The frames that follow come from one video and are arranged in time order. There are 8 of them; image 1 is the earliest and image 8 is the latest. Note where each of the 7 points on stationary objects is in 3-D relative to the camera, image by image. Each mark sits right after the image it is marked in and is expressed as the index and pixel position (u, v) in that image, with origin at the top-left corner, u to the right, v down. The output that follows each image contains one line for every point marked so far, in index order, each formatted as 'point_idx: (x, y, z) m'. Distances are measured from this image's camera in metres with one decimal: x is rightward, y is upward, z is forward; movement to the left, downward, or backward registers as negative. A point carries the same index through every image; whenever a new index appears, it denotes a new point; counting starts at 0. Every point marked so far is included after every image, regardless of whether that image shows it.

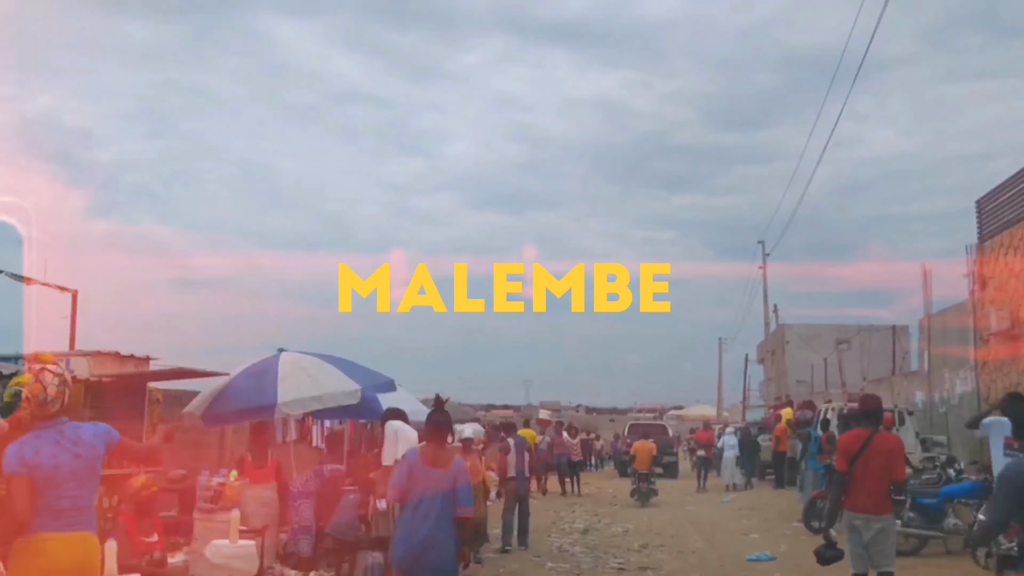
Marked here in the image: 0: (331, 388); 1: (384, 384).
0: (-1.9, -1.0, +10.3) m
1: (-1.5, -1.1, +11.2) m
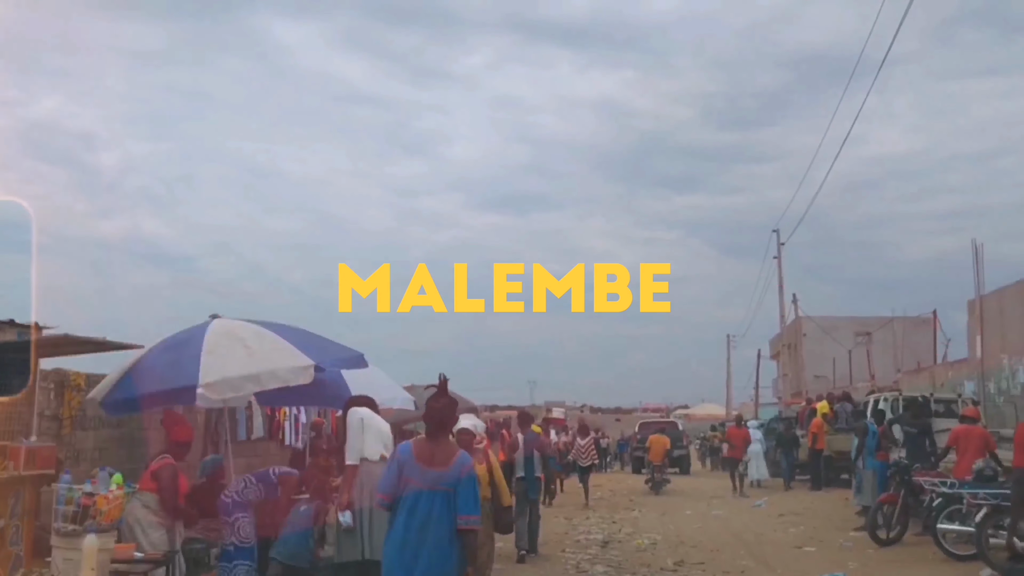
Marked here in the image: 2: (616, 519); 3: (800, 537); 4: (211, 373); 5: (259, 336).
0: (-1.9, -0.6, +7.7) m
1: (-1.4, -0.6, +8.7) m
2: (+1.8, -4.1, +17.4) m
3: (+4.1, -3.6, +14.1) m
4: (-2.3, -0.6, +7.5) m
5: (-2.0, -0.4, +8.0) m
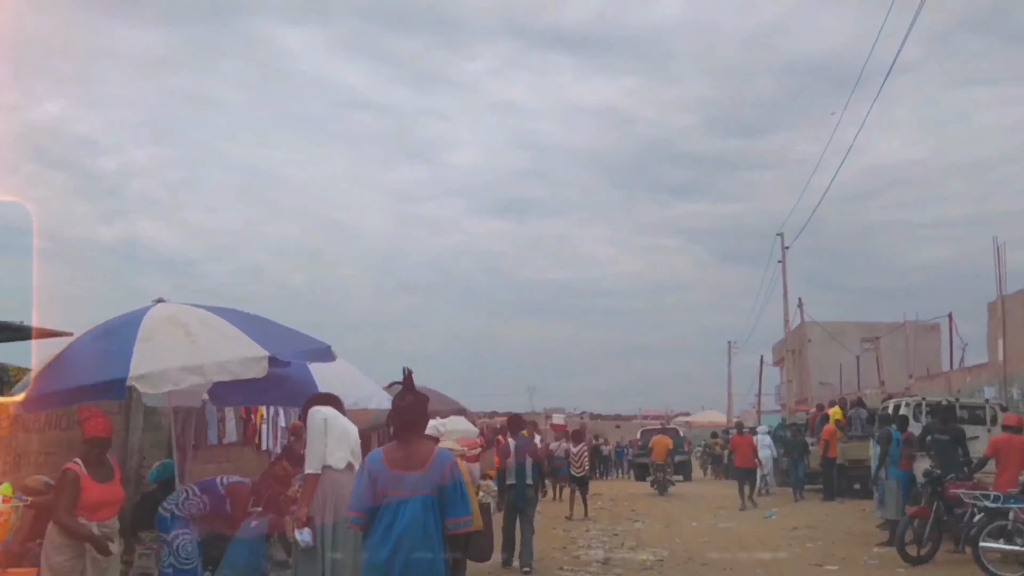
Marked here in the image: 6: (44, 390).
0: (-1.9, -0.4, +6.6) m
1: (-1.5, -0.5, +7.6) m
2: (+1.7, -4.0, +16.2) m
3: (+4.0, -3.5, +13.0) m
4: (-2.4, -0.5, +6.4) m
5: (-2.1, -0.2, +6.8) m
6: (-3.1, -0.7, +6.6) m
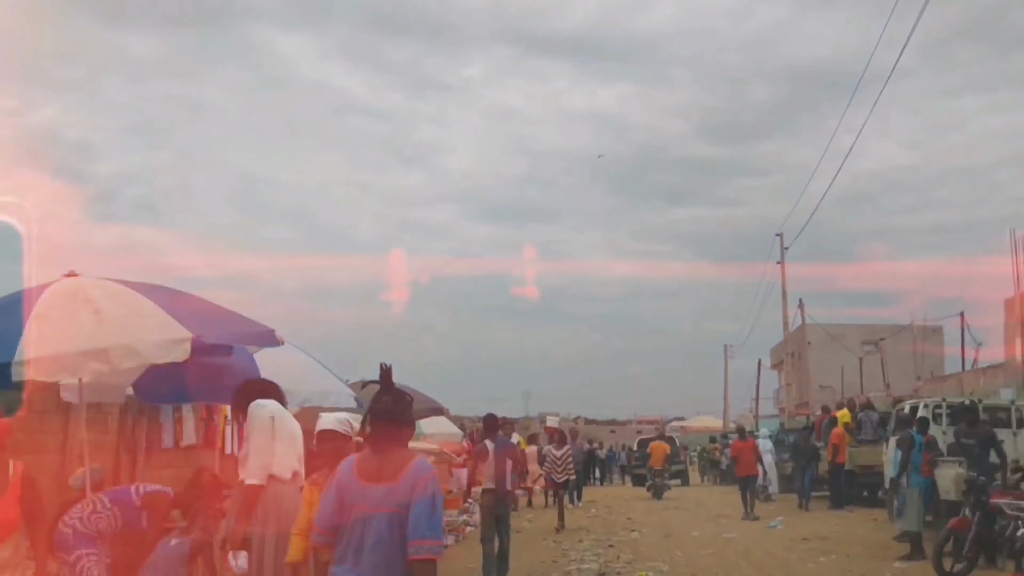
0: (-2.1, -0.2, +5.4) m
1: (-1.6, -0.3, +6.4) m
2: (+1.5, -3.9, +15.0) m
3: (+3.8, -3.3, +11.8) m
4: (-2.5, -0.3, +5.2) m
5: (-2.3, -0.1, +5.7) m
6: (-3.2, -0.5, +5.4) m
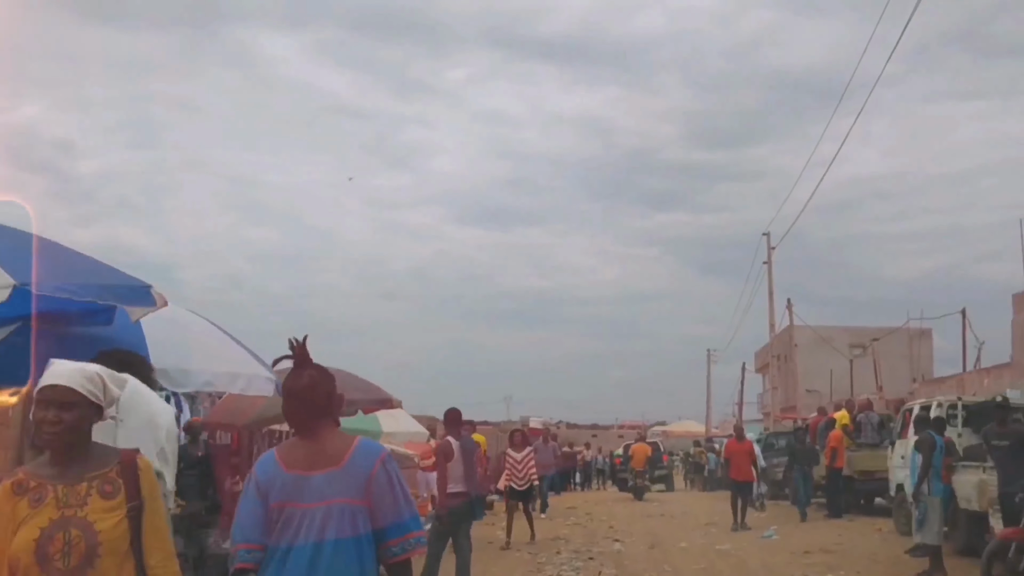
0: (-2.3, 0.0, +3.9) m
1: (-1.9, 0.0, +4.9) m
2: (+1.1, -3.7, +13.6) m
3: (+3.5, -3.1, +10.4) m
4: (-2.7, 0.0, +3.7) m
5: (-2.5, +0.2, +4.2) m
6: (-3.4, -0.2, +3.8) m
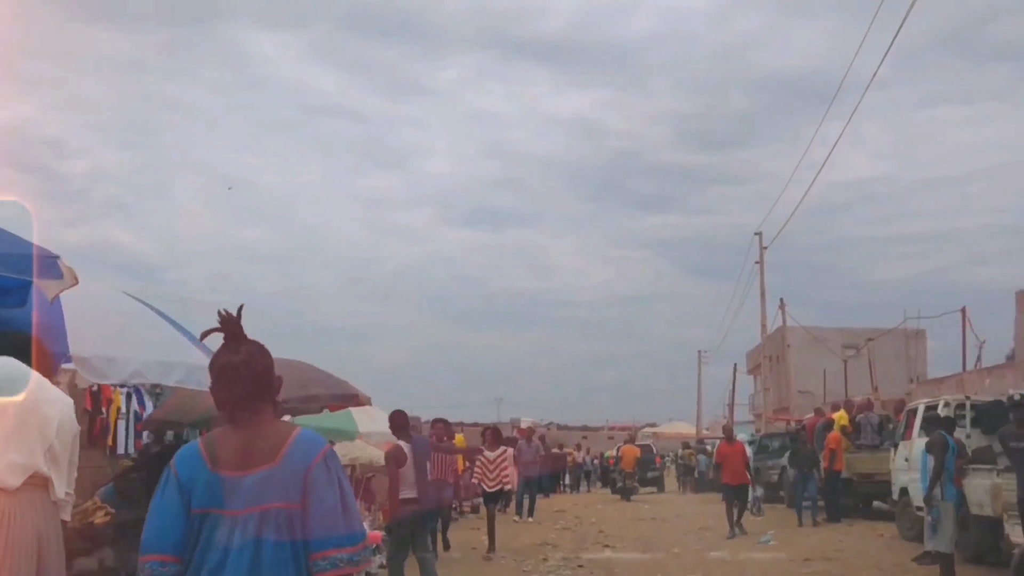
0: (-2.4, +0.2, +3.2) m
1: (-2.0, +0.1, +4.1) m
2: (+0.9, -3.6, +12.9) m
3: (+3.3, -3.0, +9.7) m
4: (-2.8, +0.1, +2.9) m
5: (-2.6, +0.4, +3.4) m
6: (-3.5, -0.1, +3.1) m
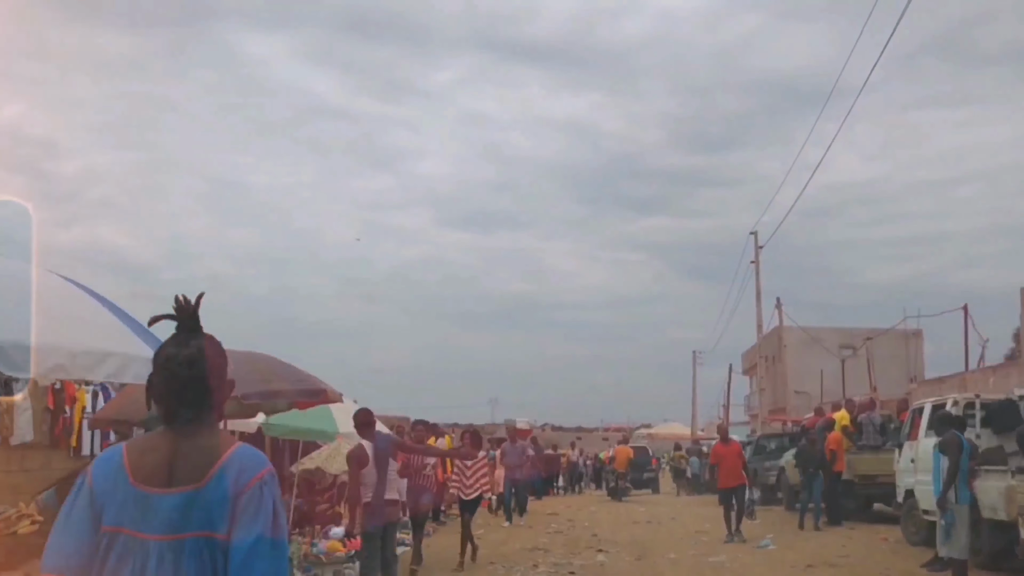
0: (-2.5, +0.3, +2.6) m
1: (-2.1, +0.2, +3.5) m
2: (+0.8, -3.5, +12.3) m
3: (+3.2, -3.0, +9.1) m
4: (-2.9, +0.2, +2.3) m
5: (-2.7, +0.5, +2.8) m
6: (-3.6, 0.0, +2.5) m
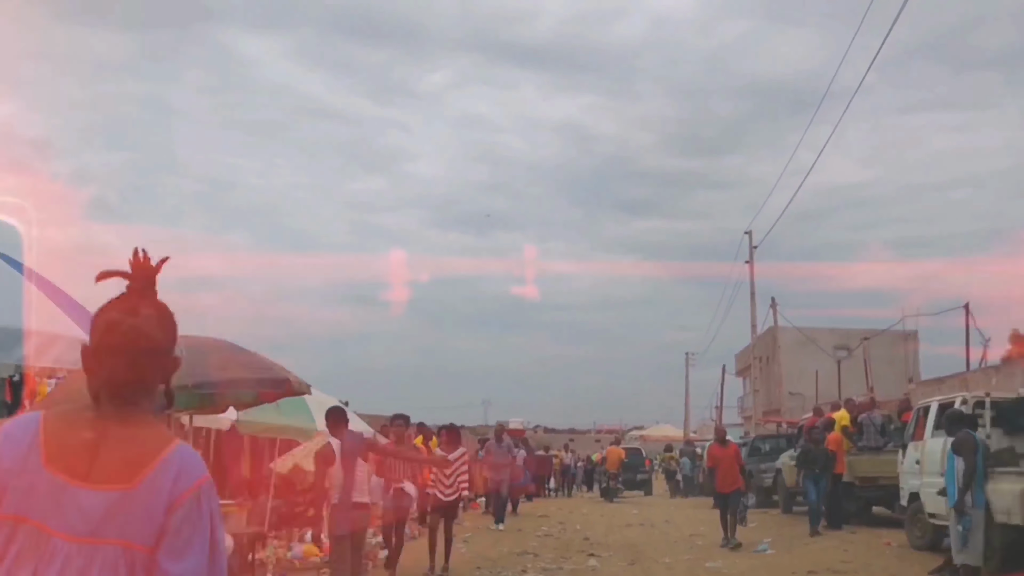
0: (-2.5, +0.4, +2.0) m
1: (-2.1, +0.3, +2.9) m
2: (+0.6, -3.4, +11.7) m
3: (+3.1, -2.9, +8.6) m
4: (-3.0, +0.3, +1.7) m
5: (-2.7, +0.6, +2.2) m
6: (-3.7, +0.2, +1.9) m
